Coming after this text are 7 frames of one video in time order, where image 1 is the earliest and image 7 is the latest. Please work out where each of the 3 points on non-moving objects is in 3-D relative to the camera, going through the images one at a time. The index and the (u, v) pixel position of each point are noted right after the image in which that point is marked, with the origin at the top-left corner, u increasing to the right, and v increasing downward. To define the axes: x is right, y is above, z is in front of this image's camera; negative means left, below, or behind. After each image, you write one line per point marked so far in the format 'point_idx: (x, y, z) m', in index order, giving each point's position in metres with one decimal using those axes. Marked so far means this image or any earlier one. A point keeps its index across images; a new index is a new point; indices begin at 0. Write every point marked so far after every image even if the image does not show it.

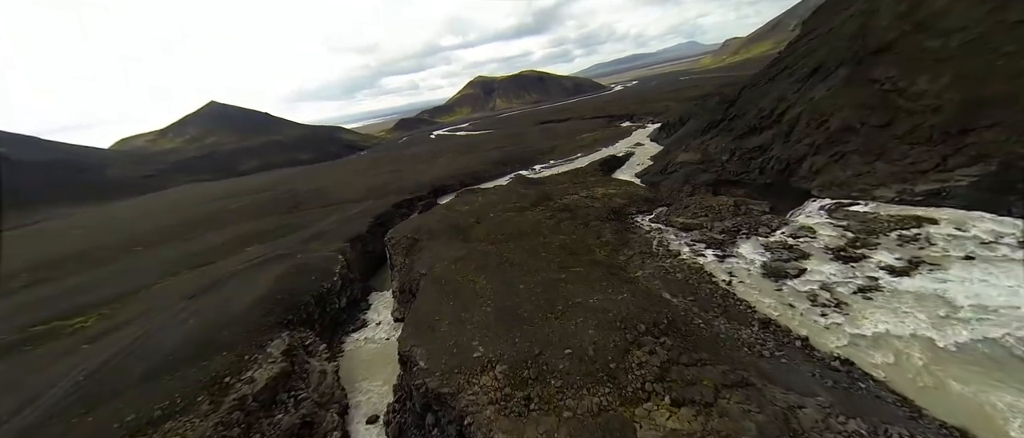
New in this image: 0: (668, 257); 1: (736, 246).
0: (+7.7, -1.9, +16.3) m
1: (+11.2, -1.4, +16.5) m
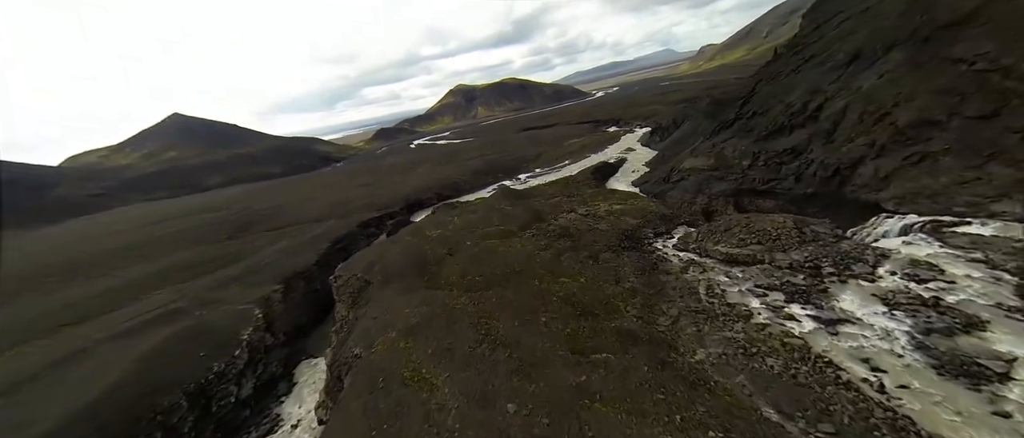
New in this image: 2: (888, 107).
0: (+7.1, -3.2, +10.5) m
1: (+10.6, -2.6, +10.9) m
2: (+21.6, +6.4, +19.0) m
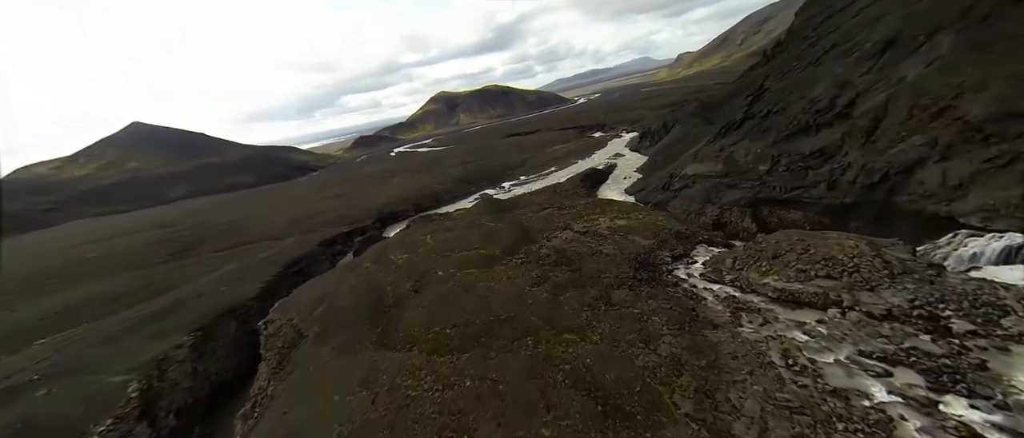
0: (+6.8, -4.0, +6.3) m
1: (+10.2, -3.4, +6.9) m
2: (+20.7, +5.7, +15.6) m
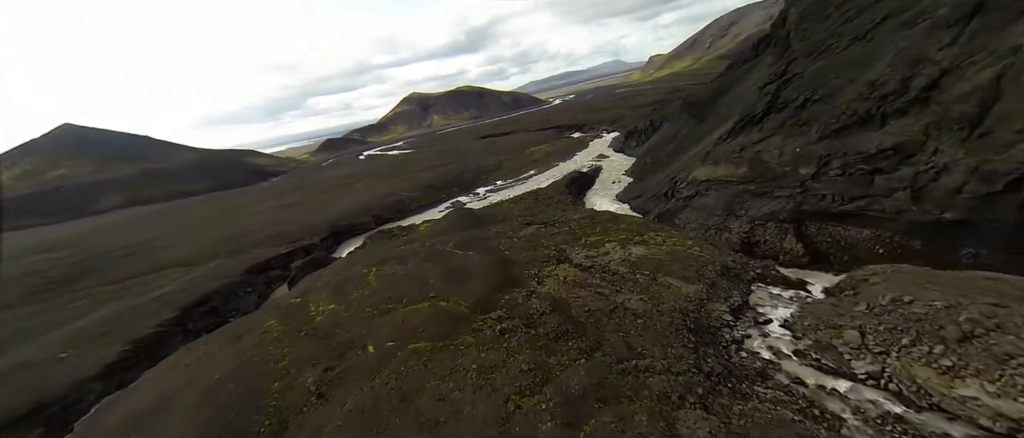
0: (+6.7, -5.2, +0.3) m
1: (+10.1, -4.4, +1.1) m
2: (+19.7, +4.8, +10.6) m
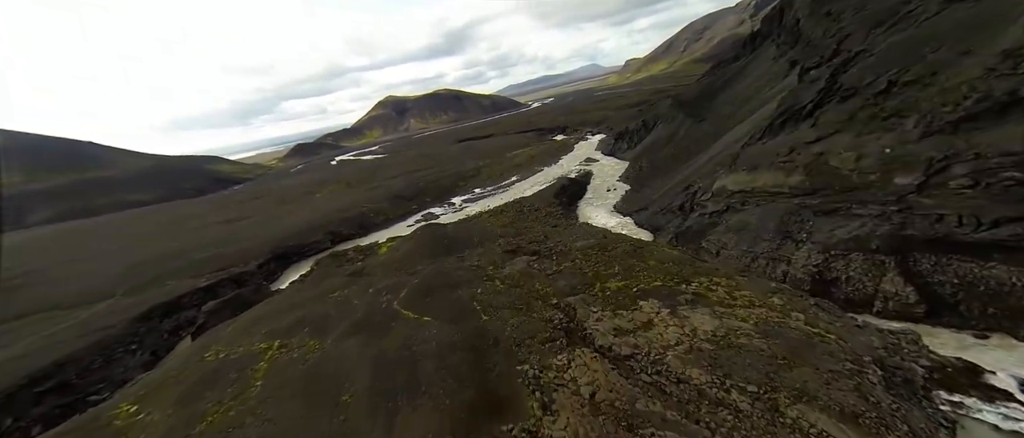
0: (+7.1, -6.3, -5.9) m
1: (+10.4, -5.5, -4.9) m
2: (+19.3, +3.8, +5.2) m
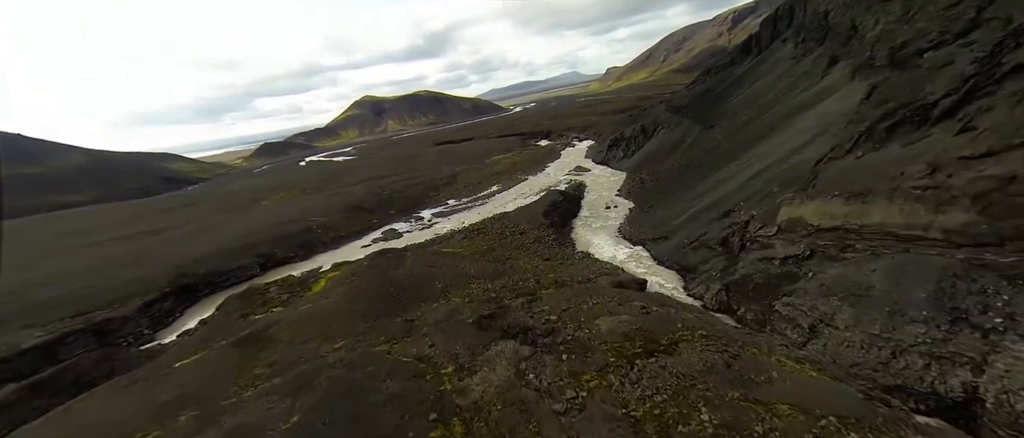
0: (+7.7, -8.0, -13.3) m
1: (+11.0, -7.2, -12.1) m
2: (+19.3, +1.8, -1.4) m
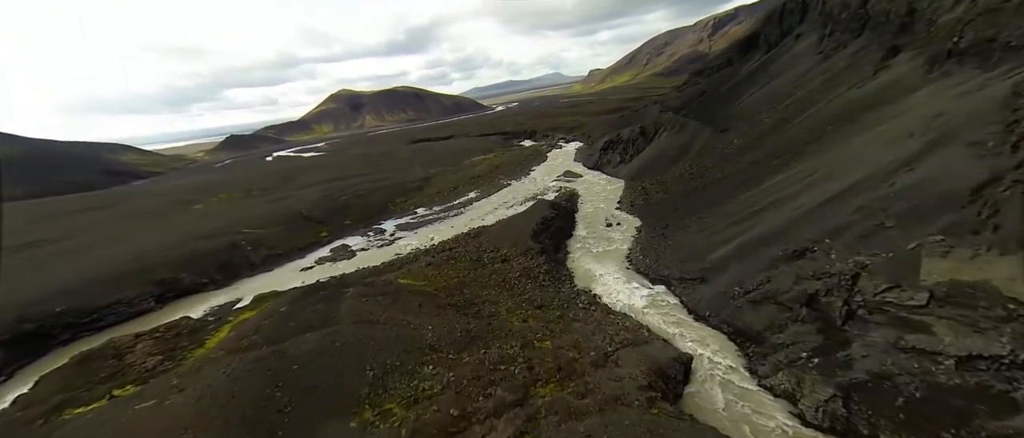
0: (+8.7, -9.8, -19.9) m
1: (+11.9, -9.1, -18.5) m
2: (+19.7, -0.1, -7.3) m
